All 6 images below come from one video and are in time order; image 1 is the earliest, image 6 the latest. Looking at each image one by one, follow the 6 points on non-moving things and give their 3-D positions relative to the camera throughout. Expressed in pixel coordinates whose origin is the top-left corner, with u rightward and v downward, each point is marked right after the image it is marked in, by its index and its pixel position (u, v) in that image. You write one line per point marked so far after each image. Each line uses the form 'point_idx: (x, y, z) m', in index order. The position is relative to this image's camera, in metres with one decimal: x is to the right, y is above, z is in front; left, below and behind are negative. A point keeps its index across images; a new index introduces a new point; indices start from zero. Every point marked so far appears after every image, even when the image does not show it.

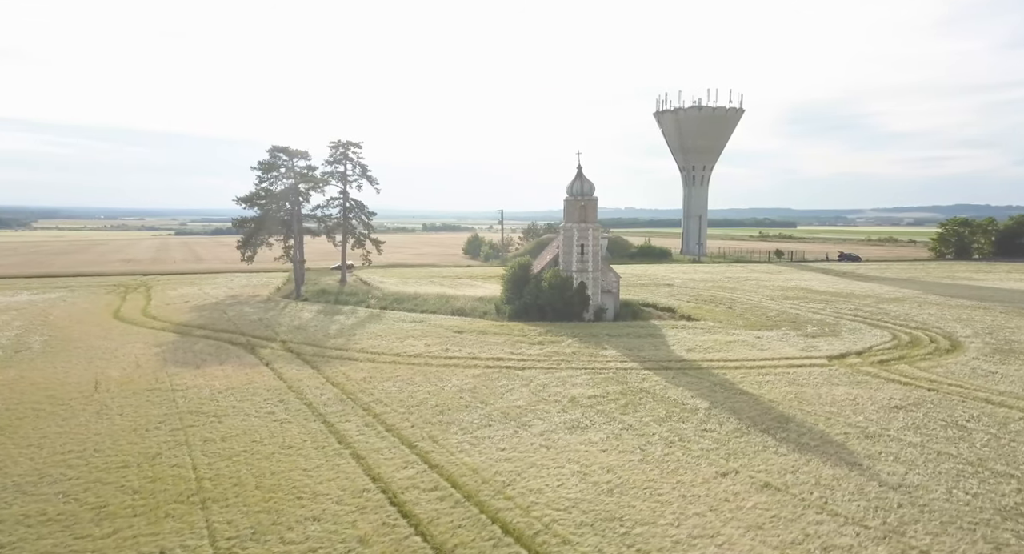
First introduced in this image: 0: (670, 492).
0: (+2.7, -3.6, +9.3) m
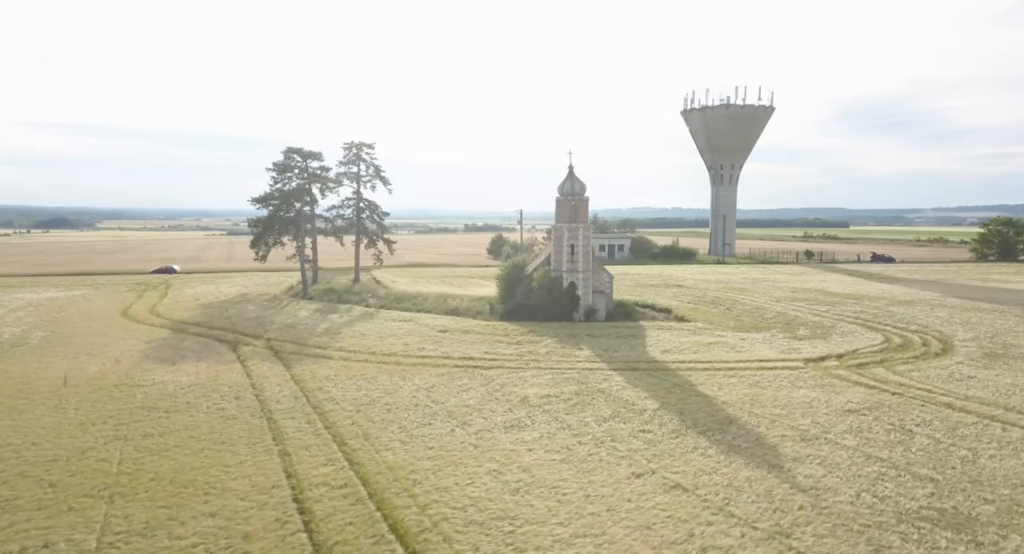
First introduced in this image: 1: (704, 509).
0: (+1.0, -3.6, +9.2) m
1: (+3.0, -3.6, +8.5) m
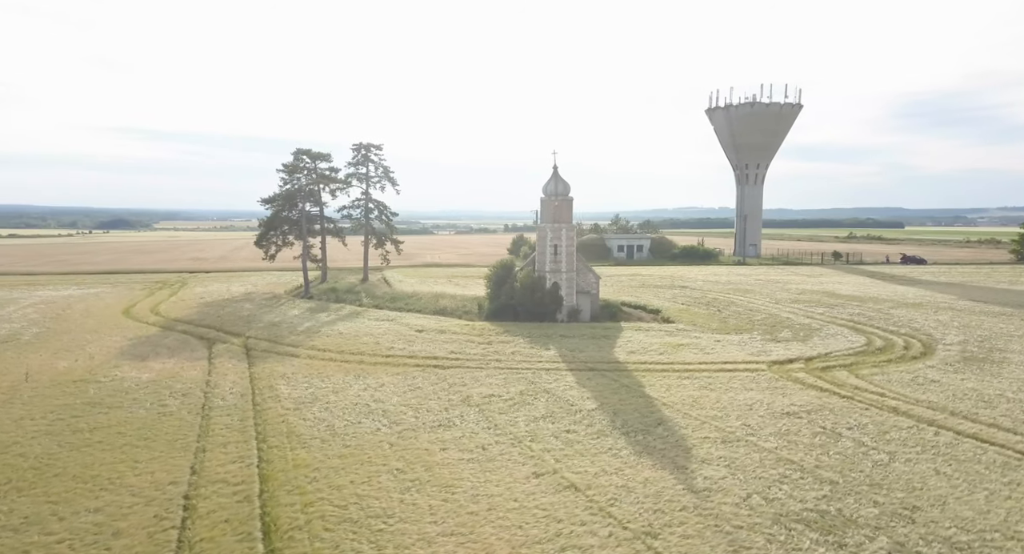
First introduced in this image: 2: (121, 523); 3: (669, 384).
0: (-0.8, -3.6, +9.2) m
1: (+1.1, -3.6, +8.5) m
2: (-5.8, -3.6, +8.1) m
3: (+5.5, -3.8, +19.5) m
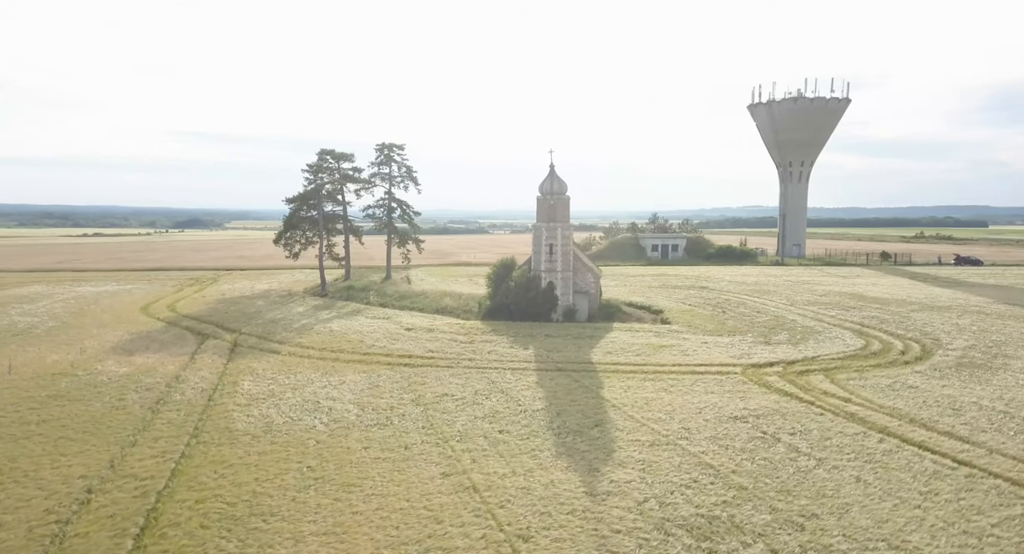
0: (-2.5, -3.5, +9.2) m
1: (-0.6, -3.6, +8.5) m
2: (-7.5, -3.6, +8.3) m
3: (+4.1, -3.8, +19.3) m
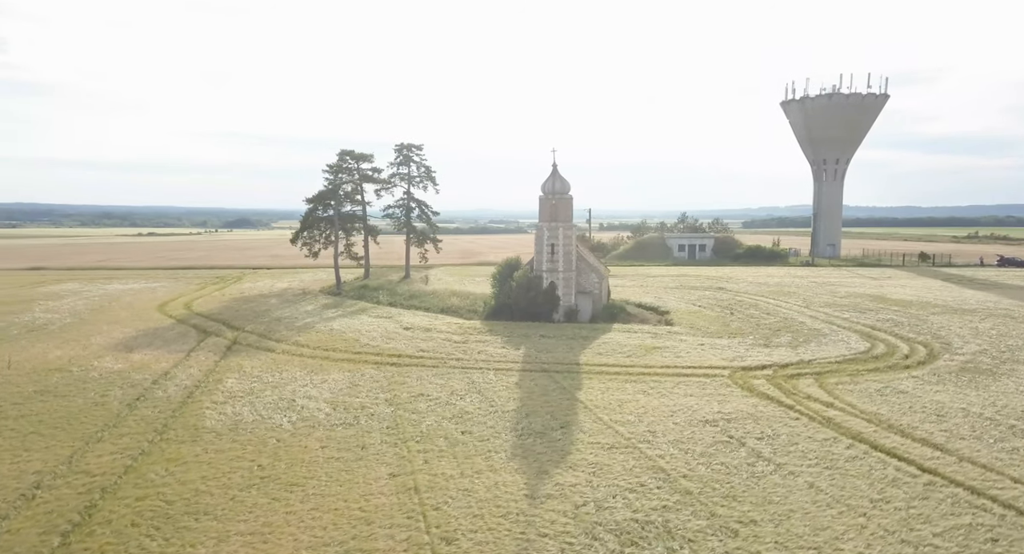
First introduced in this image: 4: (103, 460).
0: (-3.5, -3.6, +9.3) m
1: (-1.6, -3.6, +8.5) m
2: (-8.5, -3.6, +8.5) m
3: (+3.3, -3.8, +19.2) m
4: (-7.9, -3.6, +10.7) m
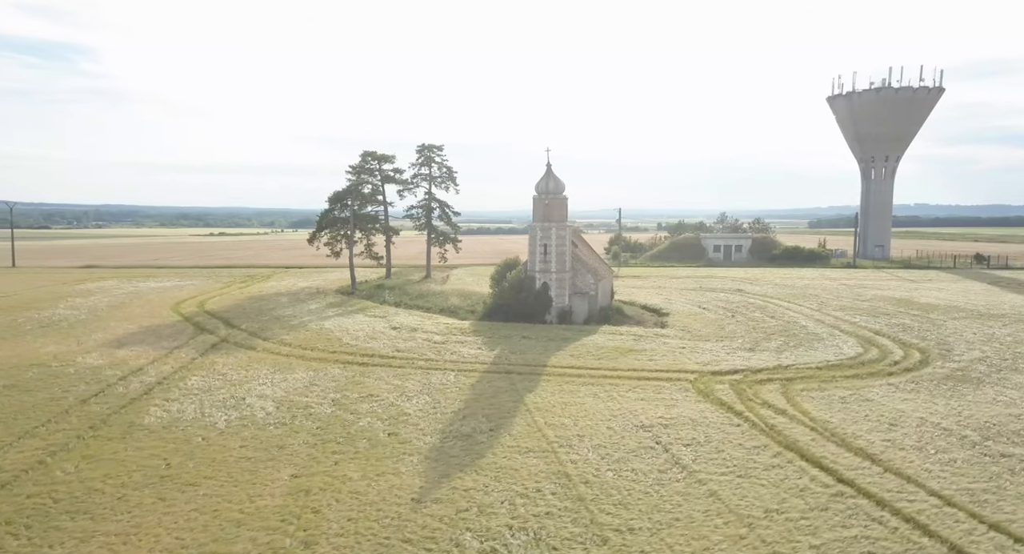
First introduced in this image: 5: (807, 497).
0: (-5.4, -3.6, +9.5) m
1: (-3.5, -3.7, +8.6) m
2: (-10.4, -3.6, +8.8) m
3: (+1.7, -3.9, +19.2) m
4: (-9.7, -3.6, +11.0) m
5: (+5.5, -4.1, +10.2) m
